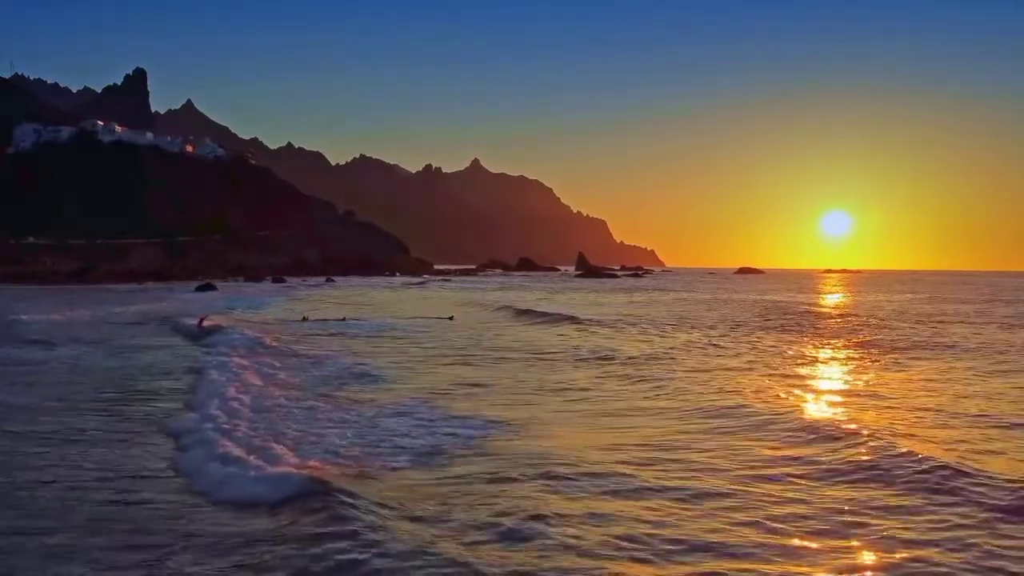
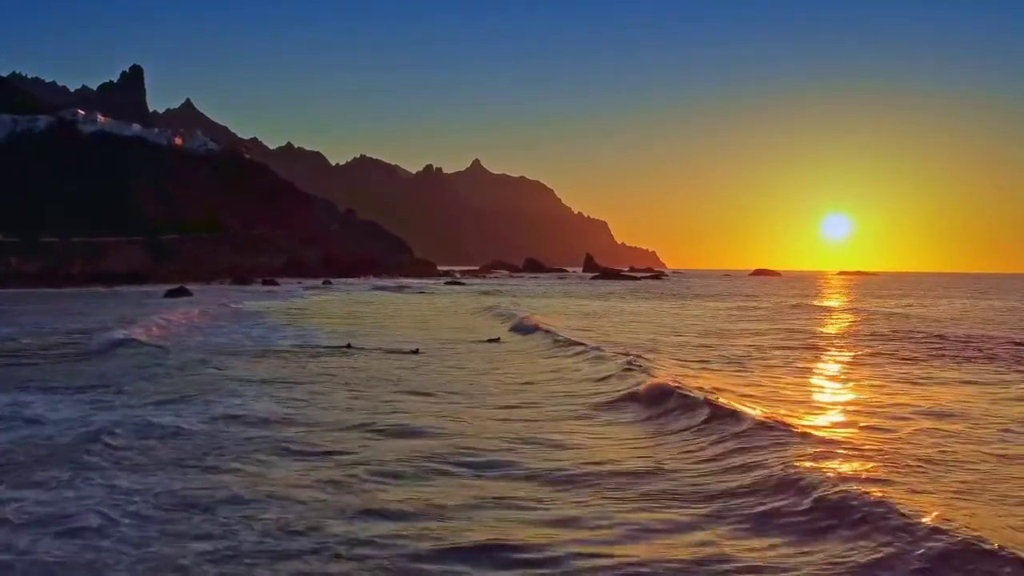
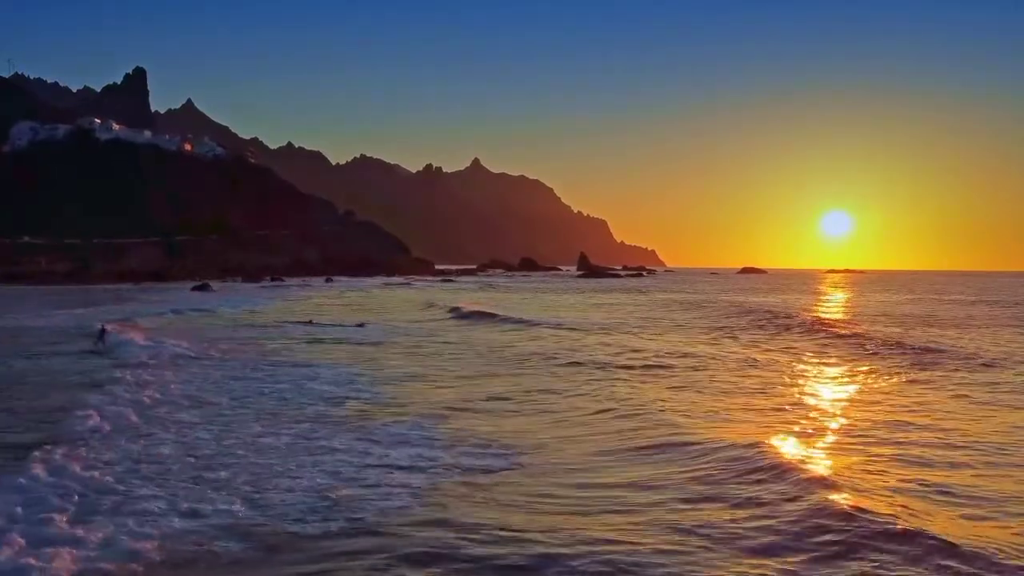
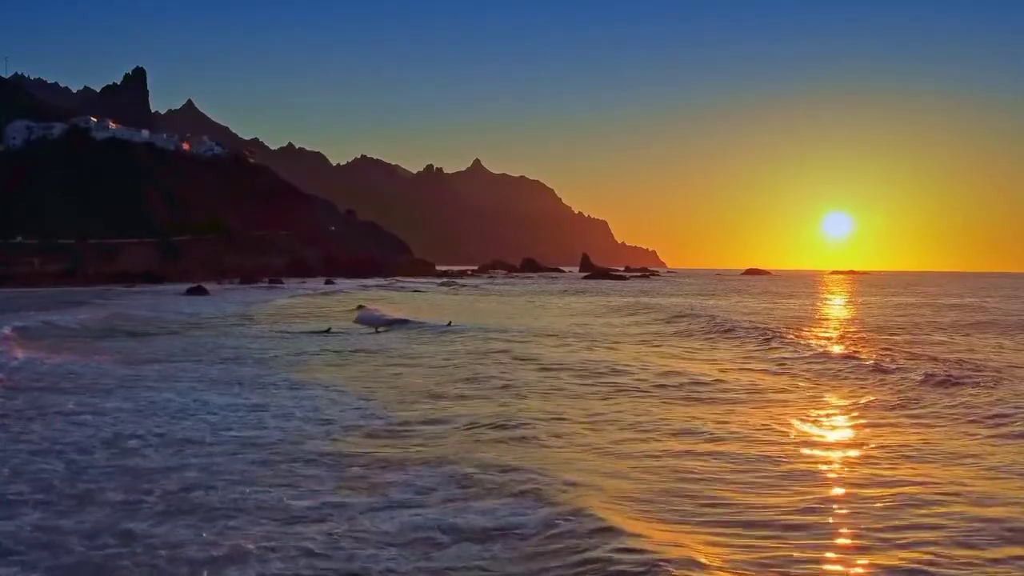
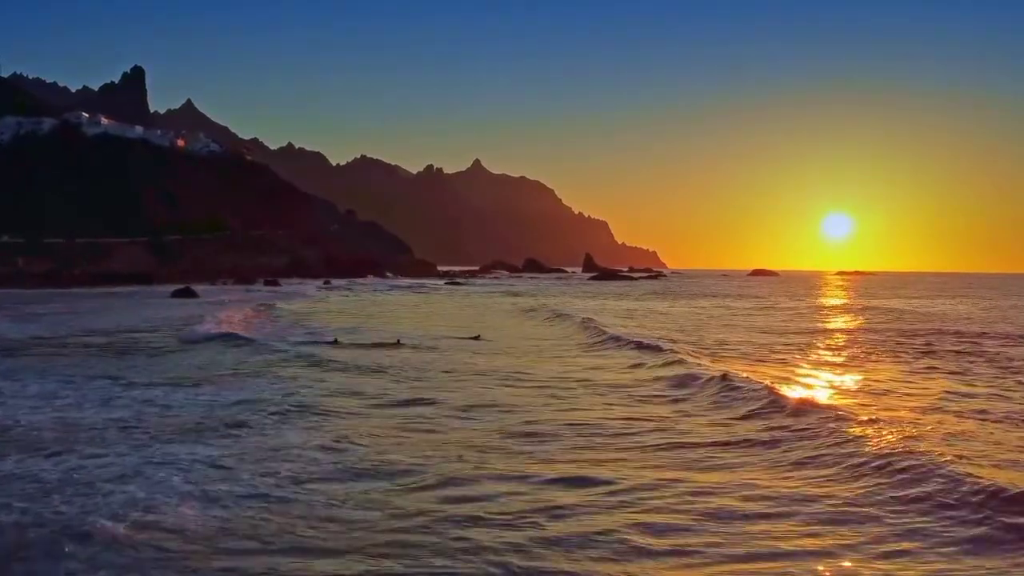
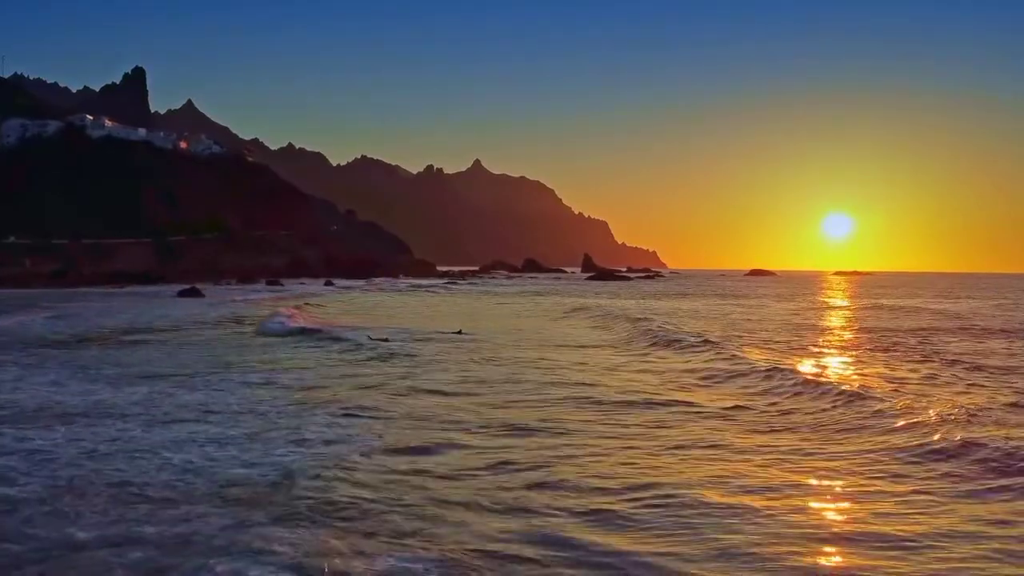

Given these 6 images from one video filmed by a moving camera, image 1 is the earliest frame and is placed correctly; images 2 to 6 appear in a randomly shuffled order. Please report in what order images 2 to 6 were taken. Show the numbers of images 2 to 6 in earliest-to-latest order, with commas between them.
3, 4, 6, 5, 2
